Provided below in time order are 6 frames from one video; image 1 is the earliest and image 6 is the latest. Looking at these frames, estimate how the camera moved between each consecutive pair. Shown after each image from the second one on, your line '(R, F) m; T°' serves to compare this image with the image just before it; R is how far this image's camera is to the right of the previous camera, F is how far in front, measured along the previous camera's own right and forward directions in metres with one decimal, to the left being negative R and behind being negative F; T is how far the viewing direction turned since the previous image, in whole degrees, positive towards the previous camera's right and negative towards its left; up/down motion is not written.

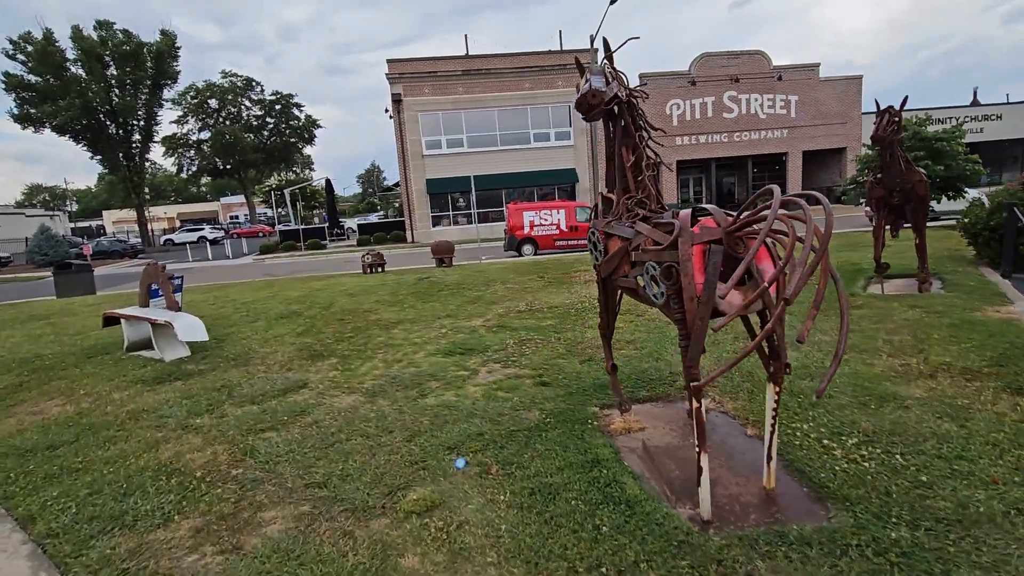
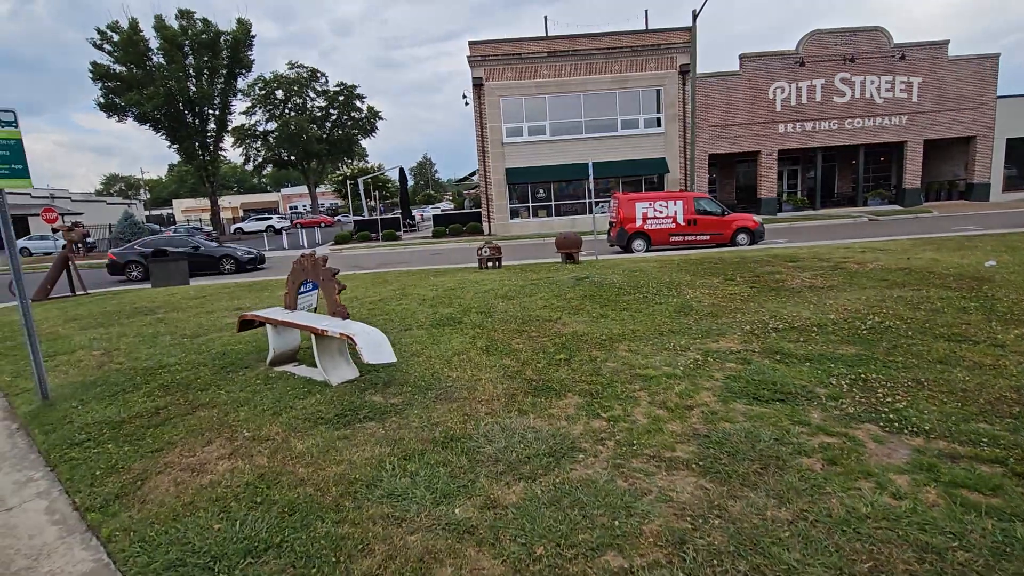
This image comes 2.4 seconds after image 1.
(-2.3, +1.7) m; -5°
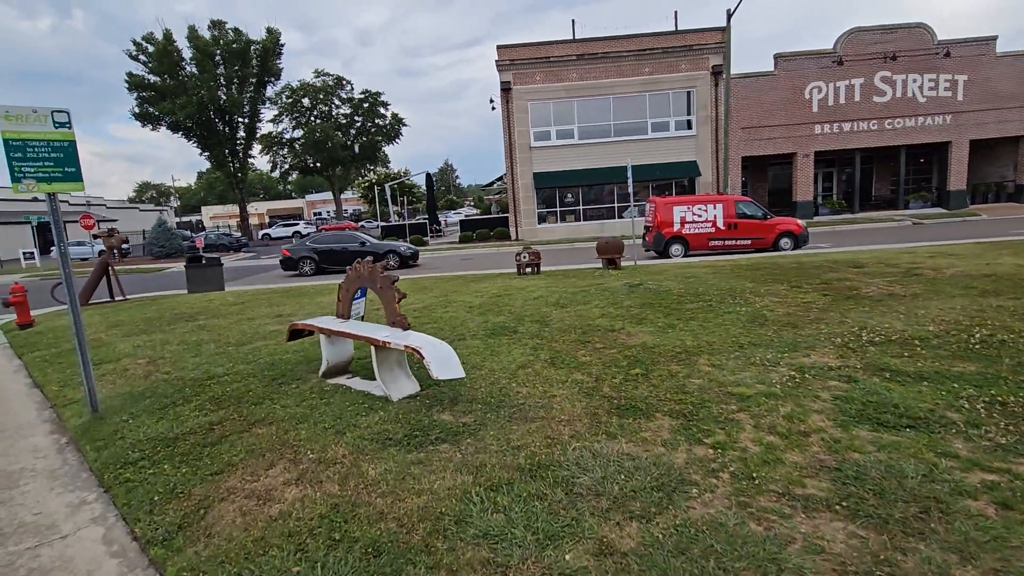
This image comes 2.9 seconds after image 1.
(-0.5, +0.4) m; -2°
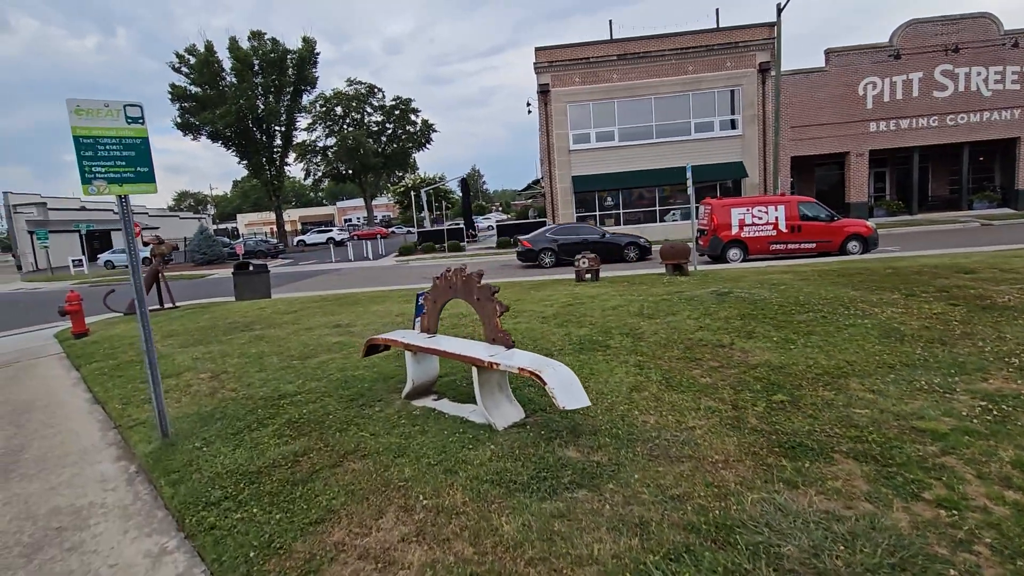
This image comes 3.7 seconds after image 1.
(-0.7, +0.6) m; -3°
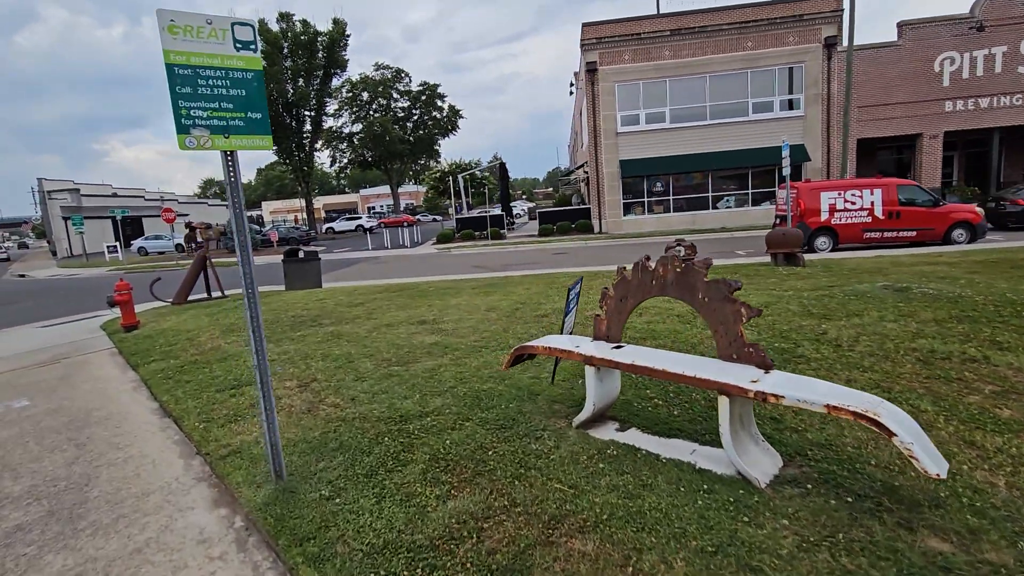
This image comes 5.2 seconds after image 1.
(-1.4, +1.2) m; -2°
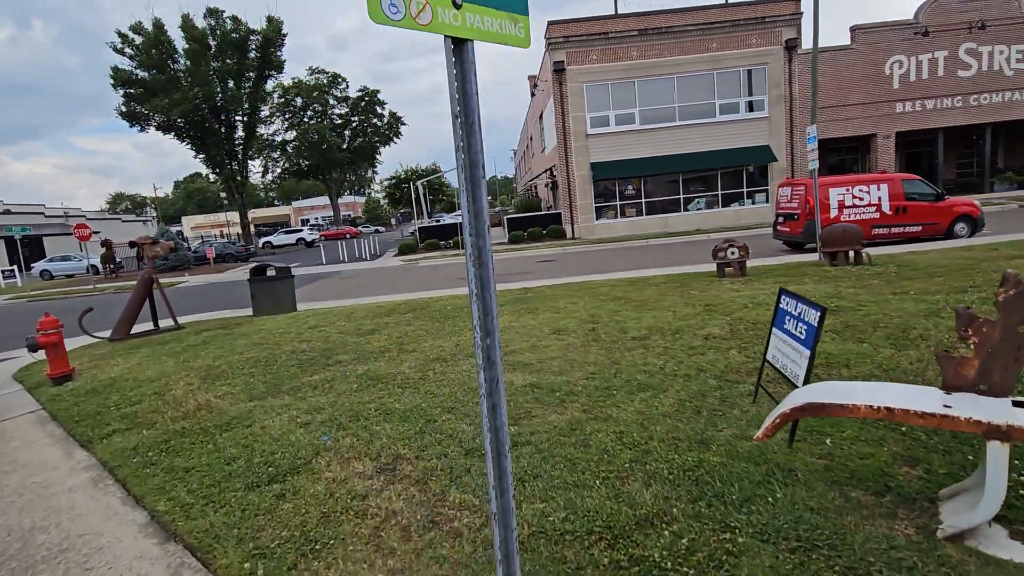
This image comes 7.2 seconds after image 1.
(-1.7, +1.7) m; +7°
